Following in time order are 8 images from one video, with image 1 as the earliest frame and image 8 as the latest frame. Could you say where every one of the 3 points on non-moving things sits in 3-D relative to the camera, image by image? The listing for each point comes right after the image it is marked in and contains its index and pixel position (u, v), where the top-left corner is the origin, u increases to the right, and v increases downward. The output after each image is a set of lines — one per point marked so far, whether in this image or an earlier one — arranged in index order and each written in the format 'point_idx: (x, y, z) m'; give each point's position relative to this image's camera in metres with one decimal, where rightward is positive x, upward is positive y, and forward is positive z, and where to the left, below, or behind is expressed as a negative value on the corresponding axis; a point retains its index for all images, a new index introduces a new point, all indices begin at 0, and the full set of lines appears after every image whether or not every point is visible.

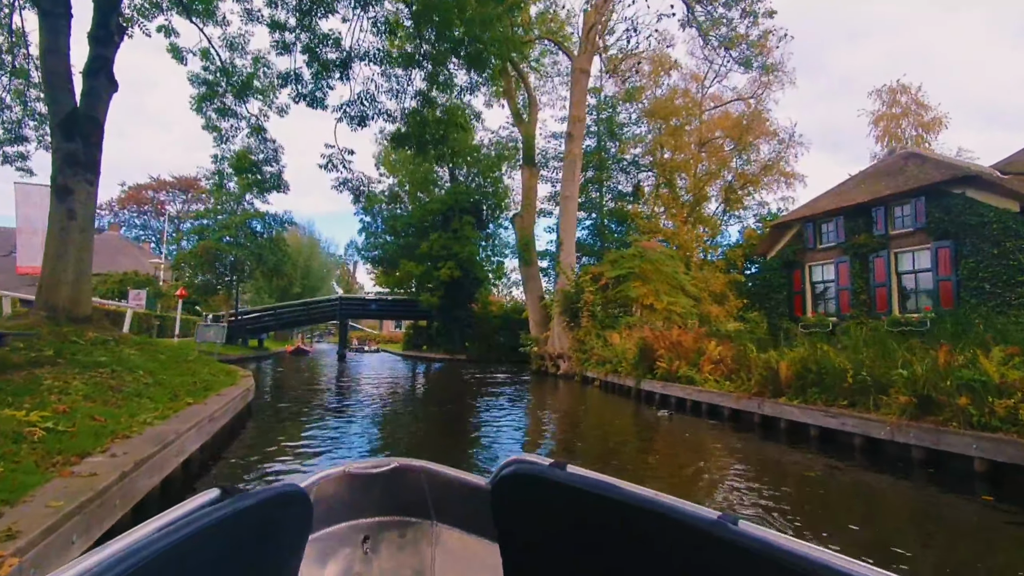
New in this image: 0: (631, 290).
0: (+4.5, -0.1, +19.7) m
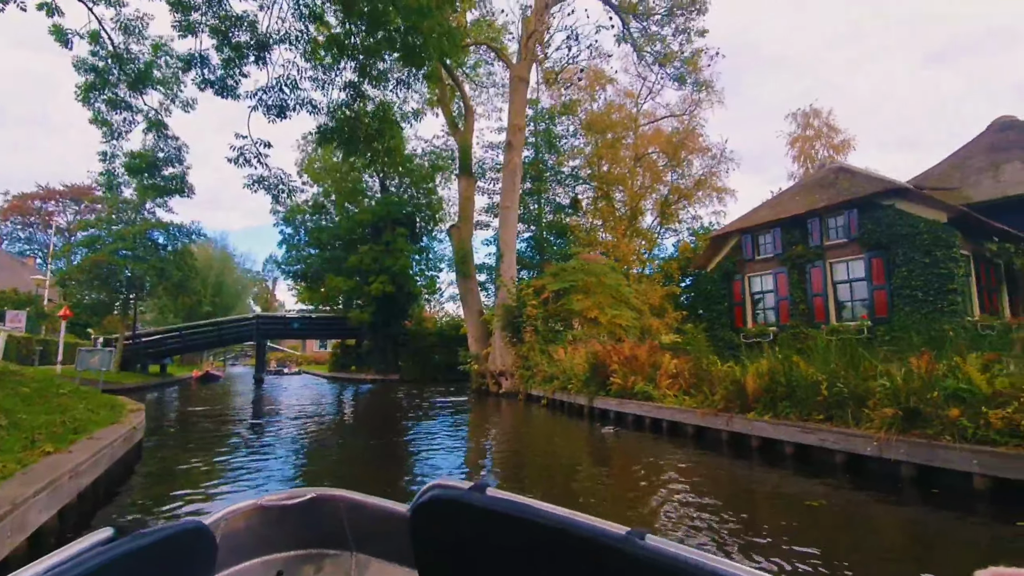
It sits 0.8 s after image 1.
0: (+2.3, -0.6, +19.0) m
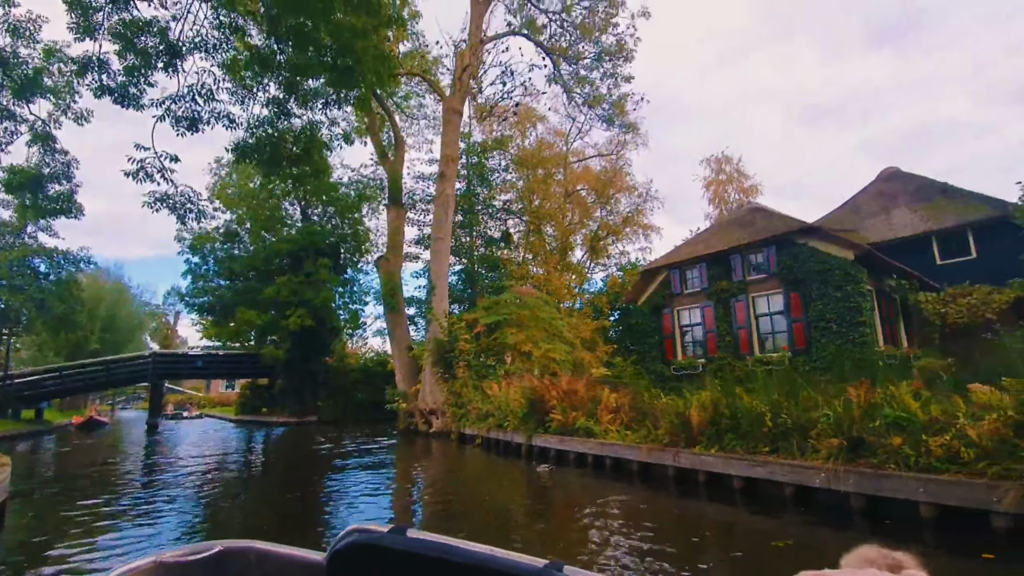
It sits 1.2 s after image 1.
0: (-0.1, -1.8, +18.6) m
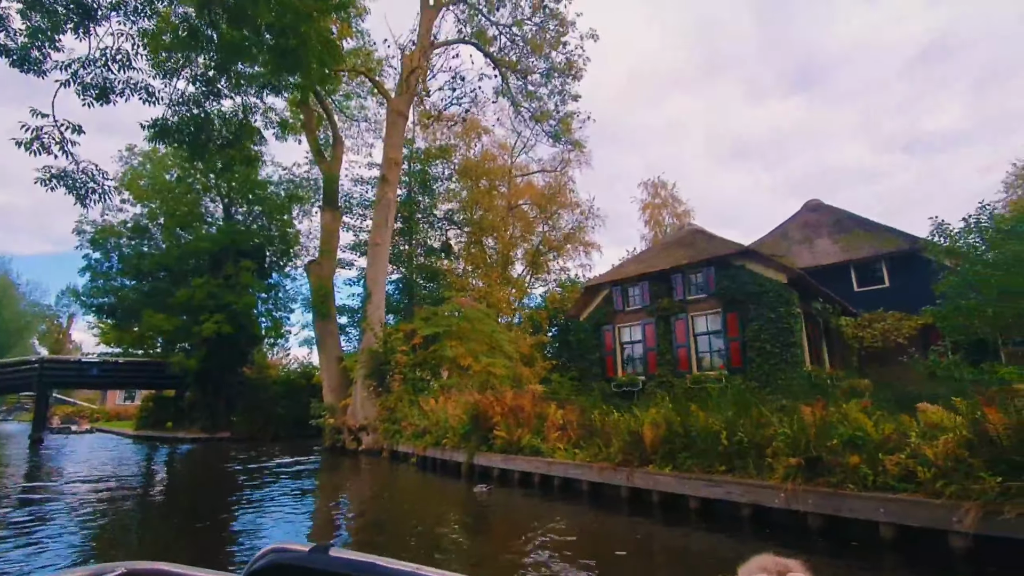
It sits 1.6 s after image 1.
0: (-2.2, -2.2, +17.8) m
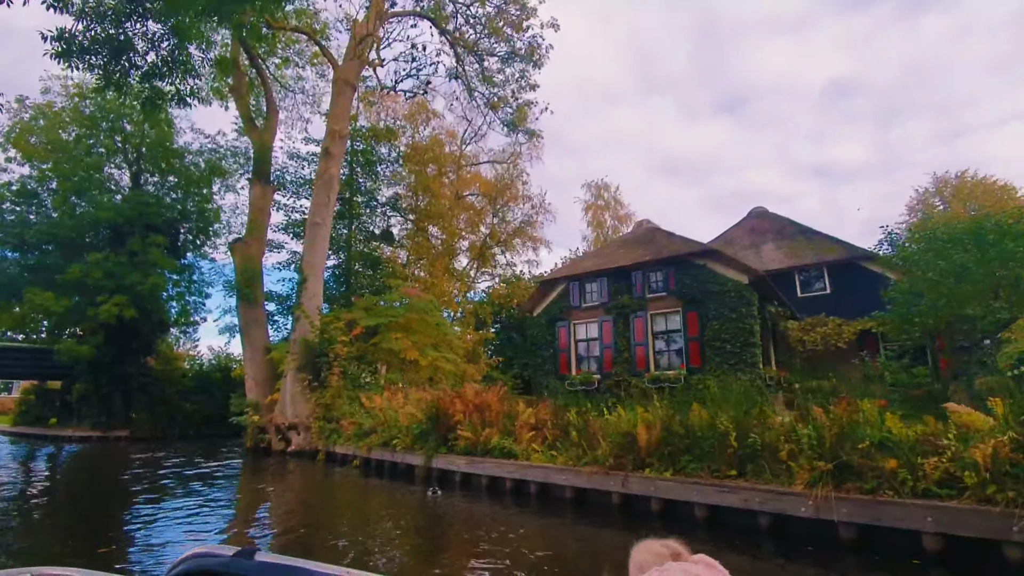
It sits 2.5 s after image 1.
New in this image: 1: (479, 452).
0: (-3.7, -1.7, +16.3) m
1: (-0.7, -3.1, +9.9) m
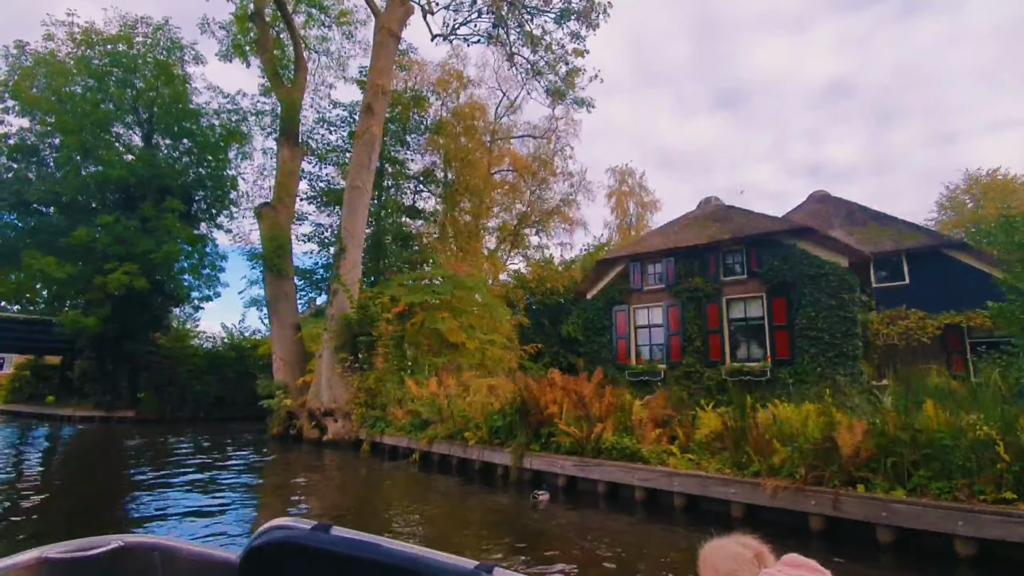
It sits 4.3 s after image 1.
0: (-1.9, -0.9, +14.5) m
1: (+1.2, -2.6, +8.1) m
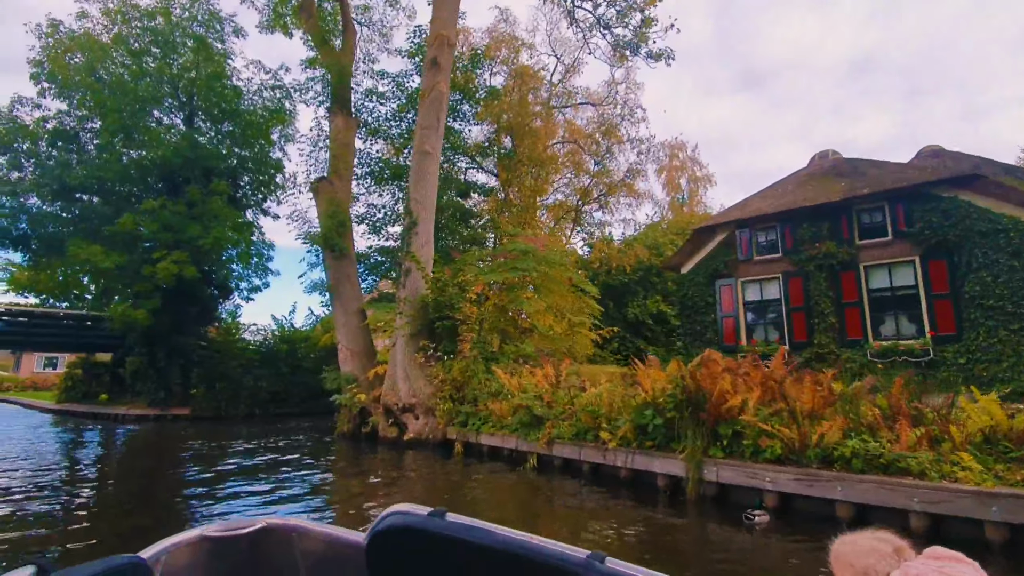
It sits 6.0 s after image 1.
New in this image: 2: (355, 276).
0: (+0.6, -0.3, +12.5) m
1: (+3.3, -2.0, +6.0) m
2: (-4.6, +0.4, +15.2) m
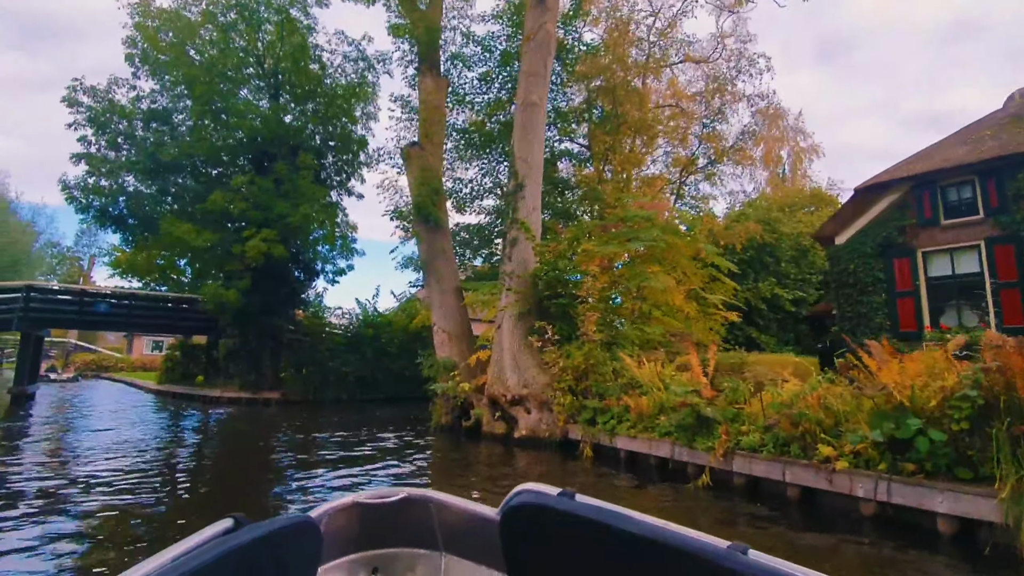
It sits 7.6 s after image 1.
0: (+3.2, +0.3, +10.3) m
1: (+5.1, -1.5, +3.6) m
2: (-1.6, +1.0, +13.6) m
